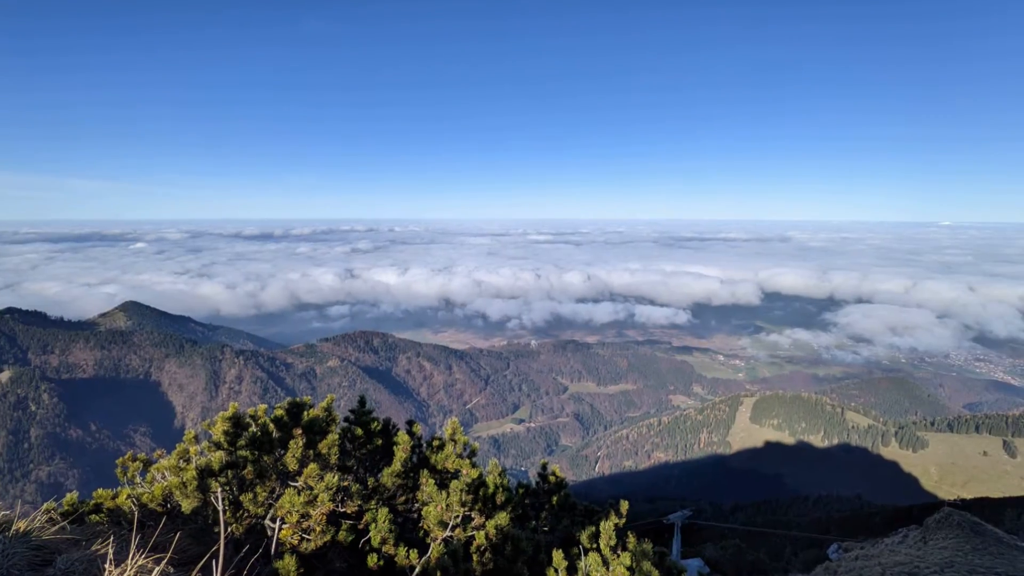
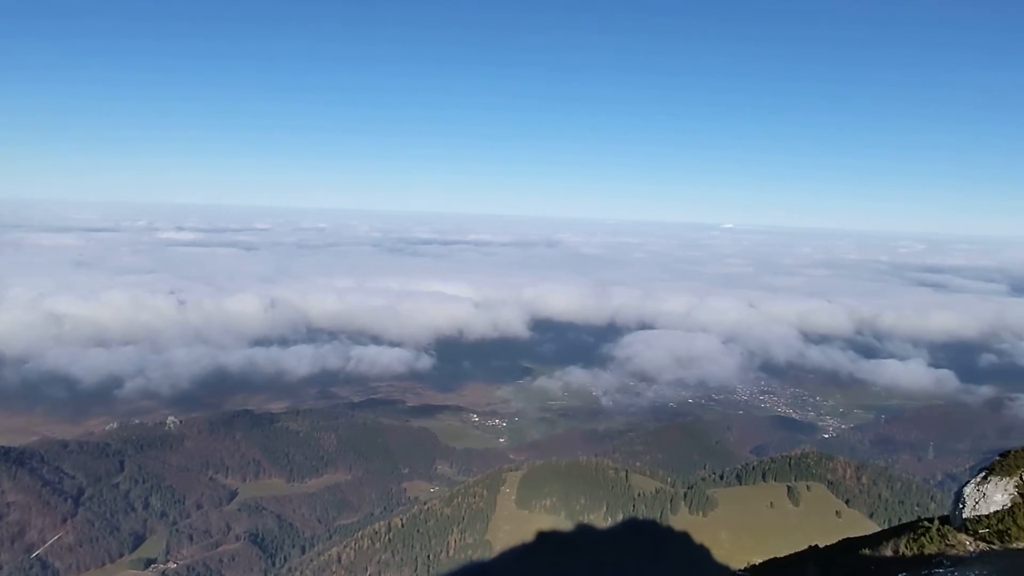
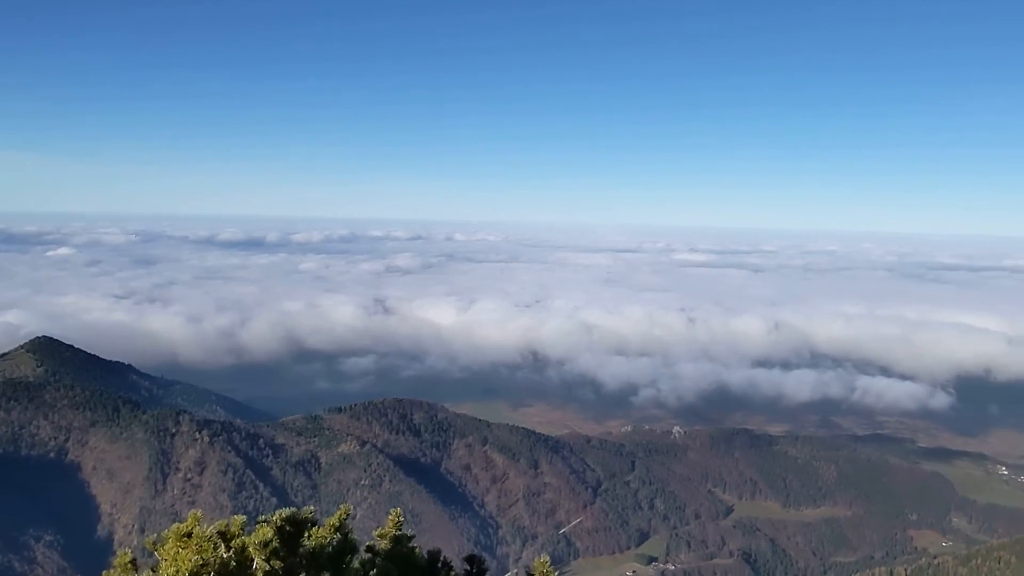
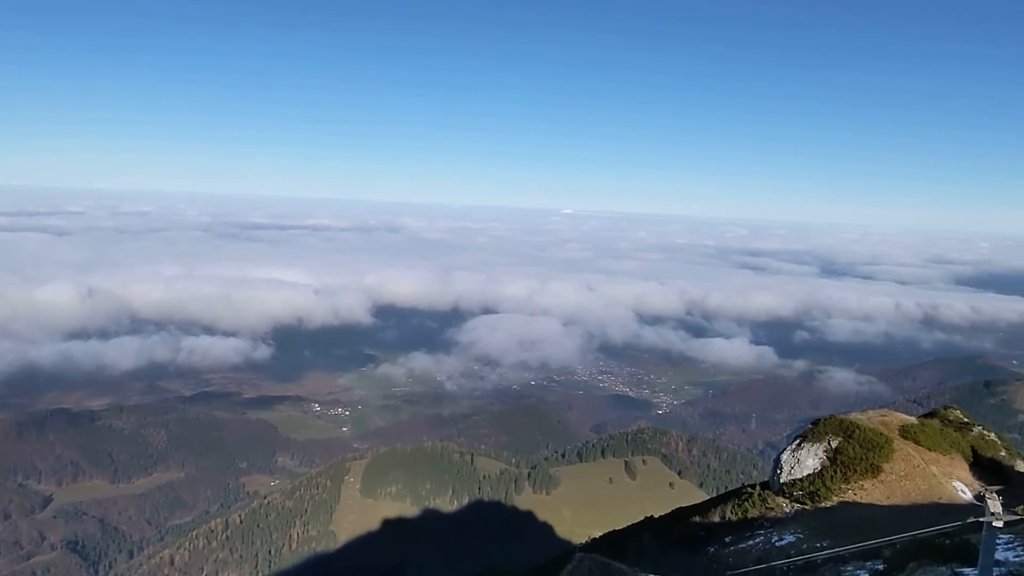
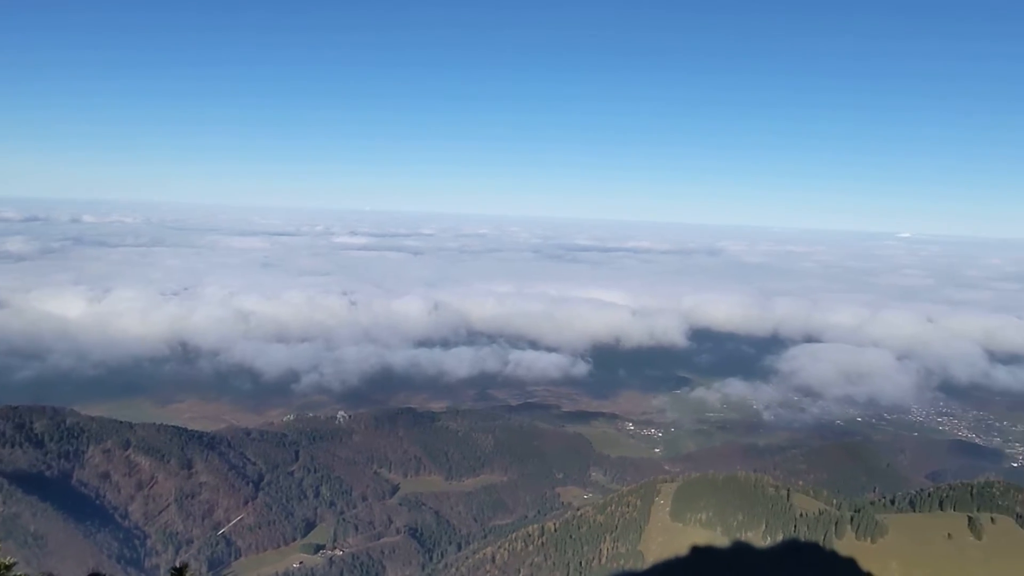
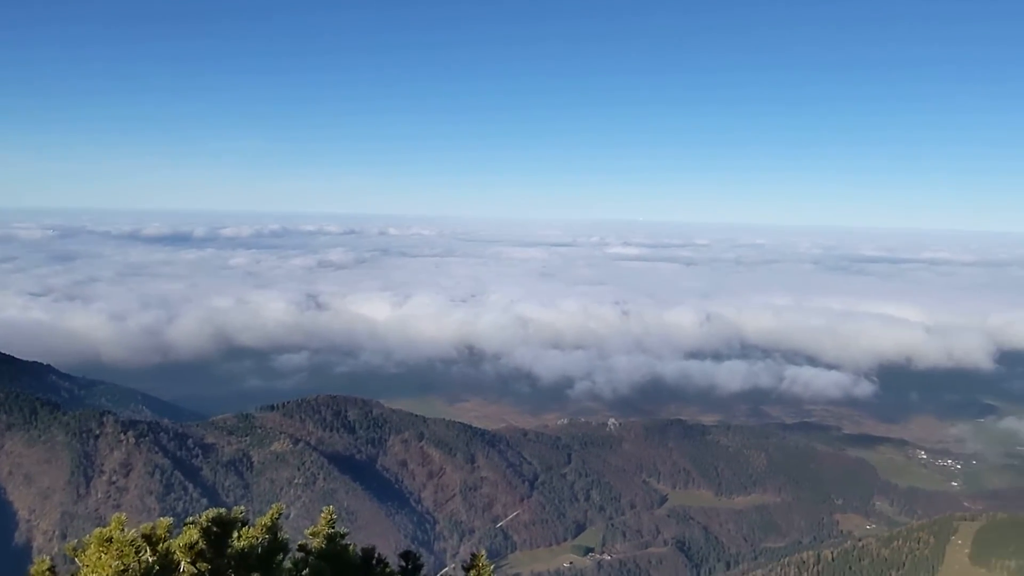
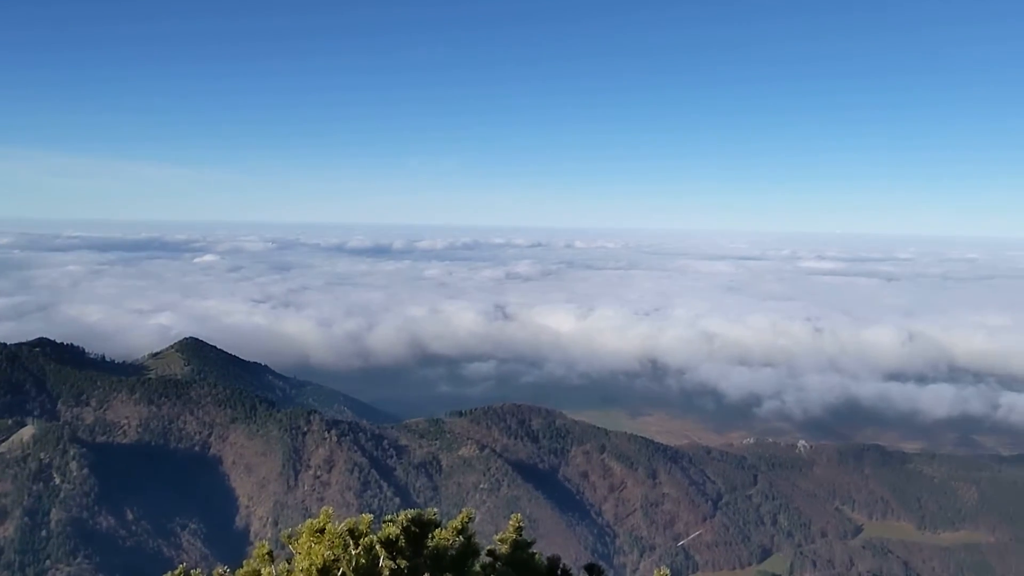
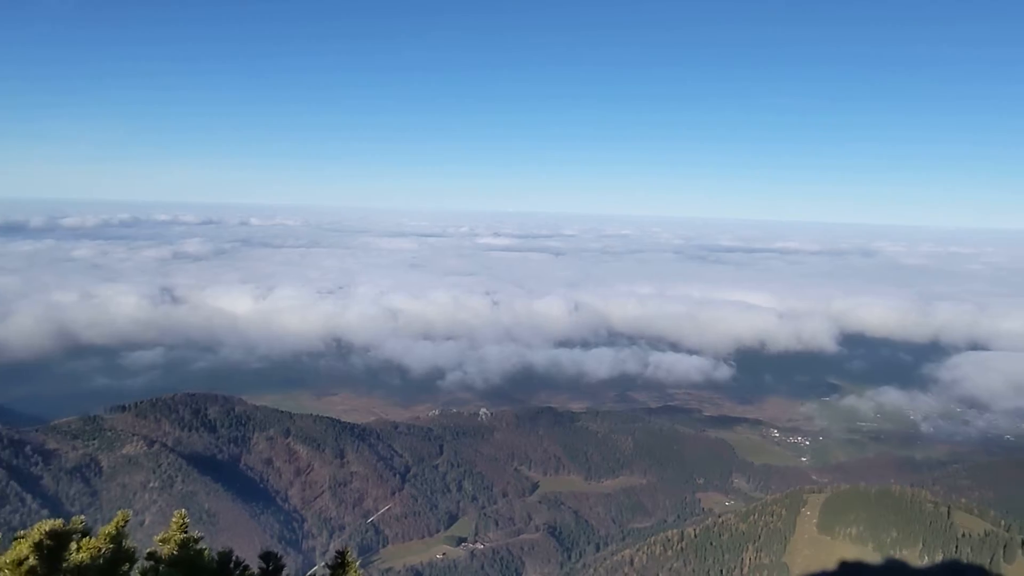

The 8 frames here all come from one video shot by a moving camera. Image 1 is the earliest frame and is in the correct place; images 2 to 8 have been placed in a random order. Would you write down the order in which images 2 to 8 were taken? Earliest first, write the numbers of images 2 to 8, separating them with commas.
7, 3, 6, 8, 5, 2, 4
